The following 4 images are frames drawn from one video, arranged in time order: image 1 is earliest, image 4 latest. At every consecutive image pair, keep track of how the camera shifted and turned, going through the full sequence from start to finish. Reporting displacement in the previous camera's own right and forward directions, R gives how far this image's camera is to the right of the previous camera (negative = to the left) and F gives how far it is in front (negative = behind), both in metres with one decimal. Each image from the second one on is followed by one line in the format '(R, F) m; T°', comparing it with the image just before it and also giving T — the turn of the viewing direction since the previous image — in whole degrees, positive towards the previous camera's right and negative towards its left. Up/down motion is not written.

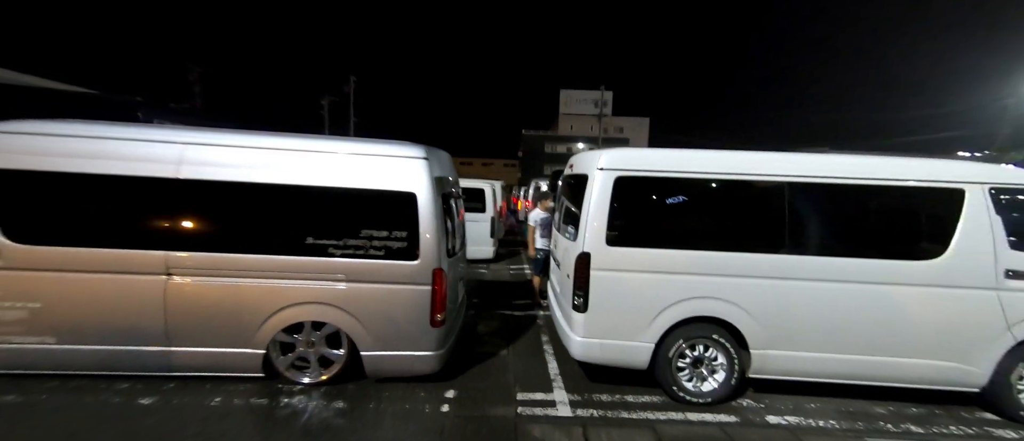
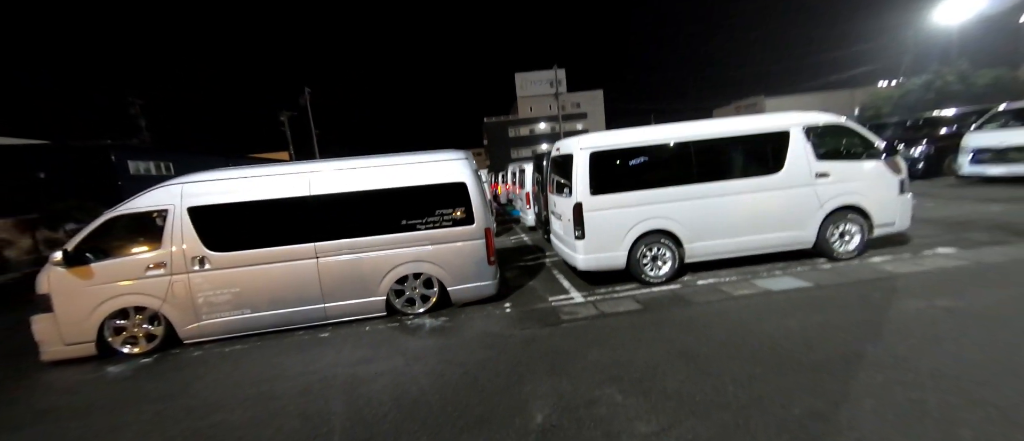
(-0.6, -1.8) m; +4°
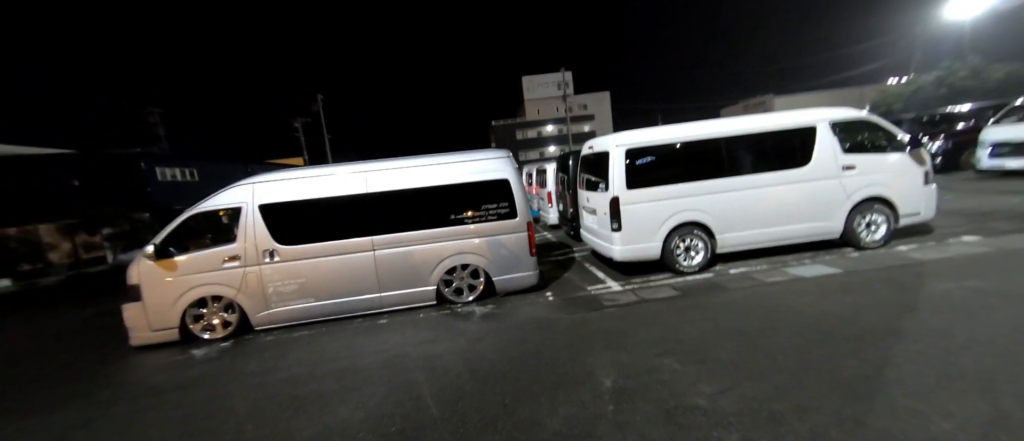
(-0.5, -0.3) m; -1°
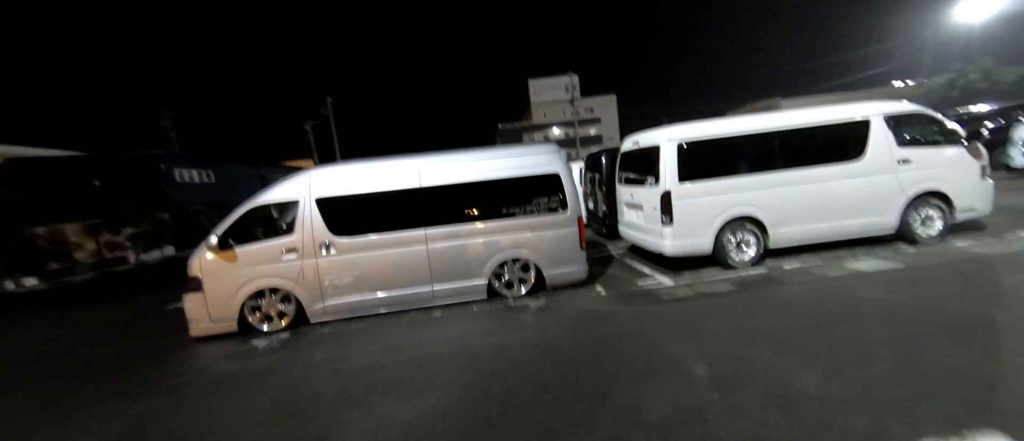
(-0.7, 0.0) m; 0°
